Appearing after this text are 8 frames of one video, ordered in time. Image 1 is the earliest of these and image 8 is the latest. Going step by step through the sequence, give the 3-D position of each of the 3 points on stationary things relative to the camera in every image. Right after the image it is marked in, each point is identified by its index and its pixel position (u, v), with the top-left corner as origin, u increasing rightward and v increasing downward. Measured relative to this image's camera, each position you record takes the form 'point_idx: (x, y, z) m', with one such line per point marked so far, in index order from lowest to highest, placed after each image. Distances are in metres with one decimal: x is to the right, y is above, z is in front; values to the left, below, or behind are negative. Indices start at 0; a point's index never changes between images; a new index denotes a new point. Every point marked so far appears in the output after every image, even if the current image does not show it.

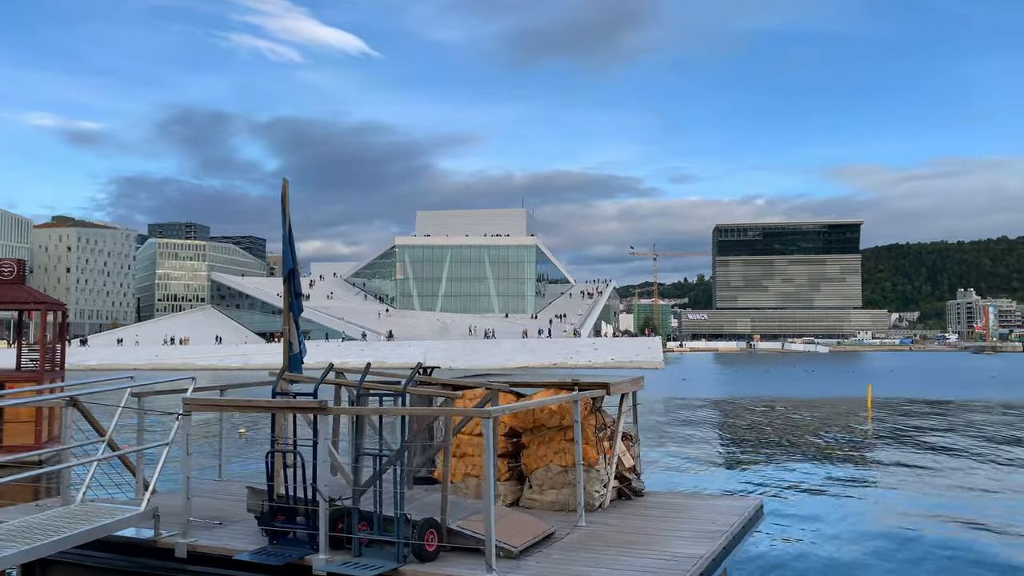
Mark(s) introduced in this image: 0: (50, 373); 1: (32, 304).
0: (-9.4, -1.7, +16.0) m
1: (-9.6, -0.3, +15.8) m
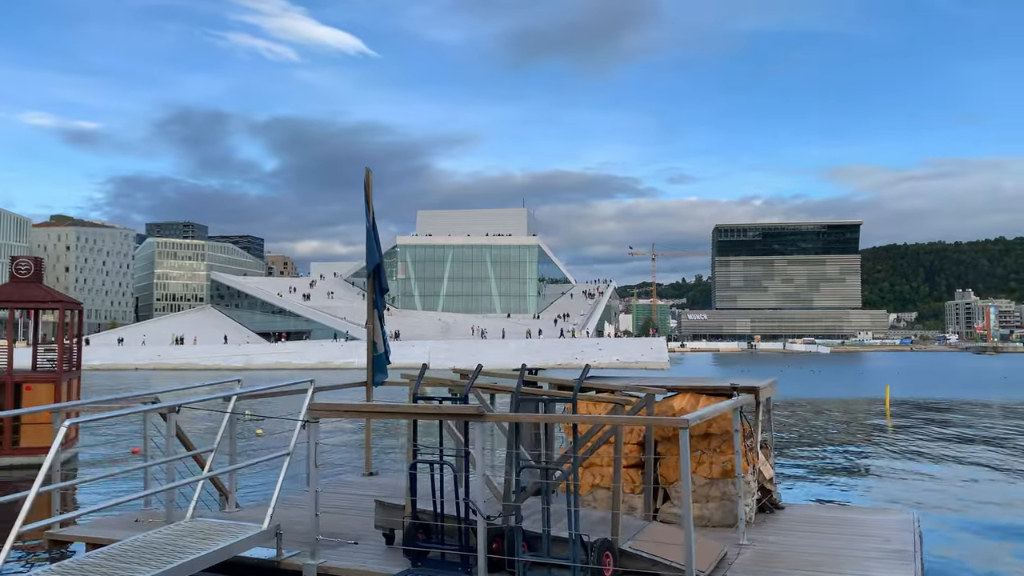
0: (-8.8, -1.7, +15.7) m
1: (-9.0, -0.3, +15.5) m
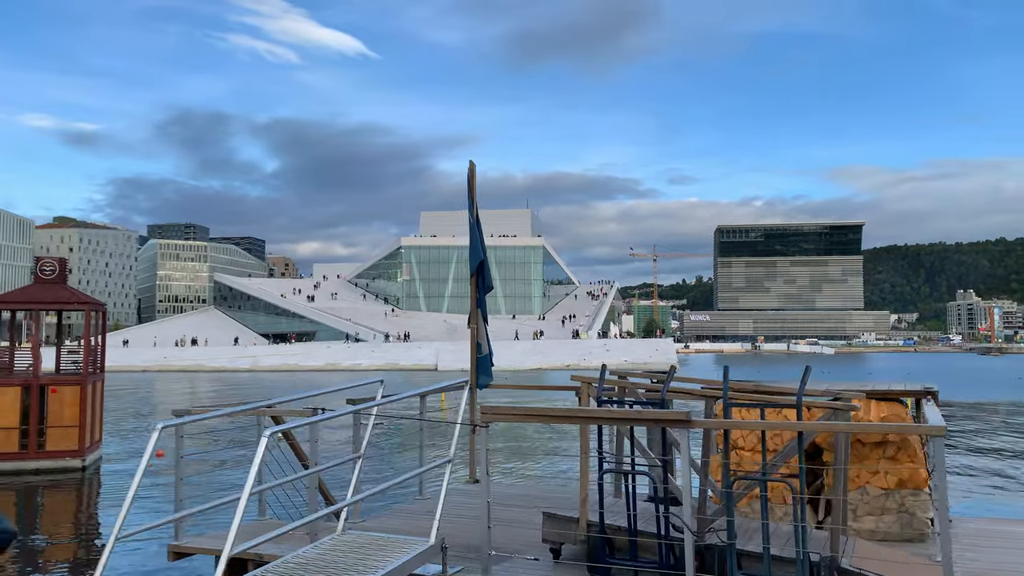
0: (-8.2, -1.7, +15.5) m
1: (-8.4, -0.3, +15.3) m
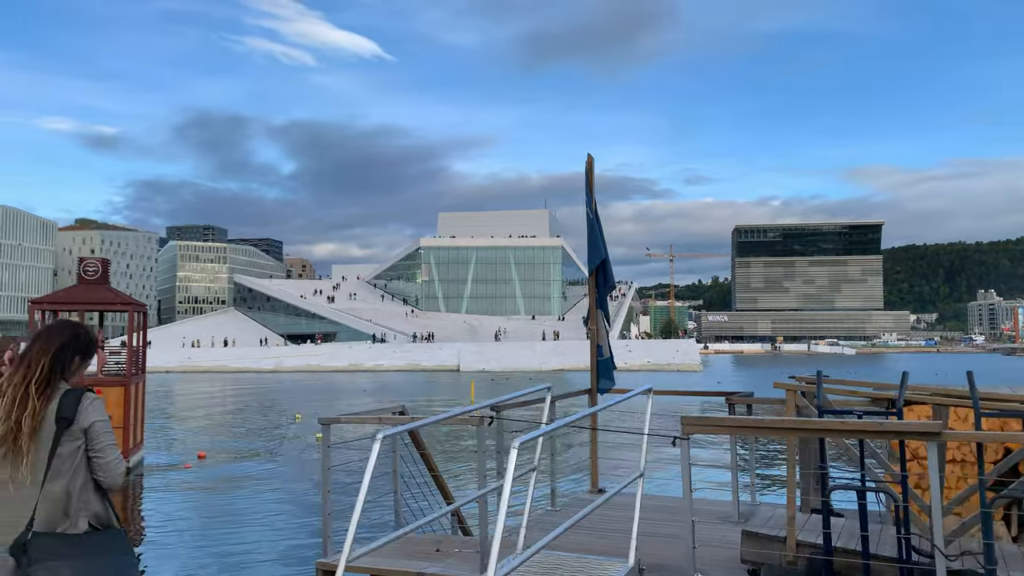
0: (-7.4, -1.7, +15.4) m
1: (-7.6, -0.3, +15.2) m
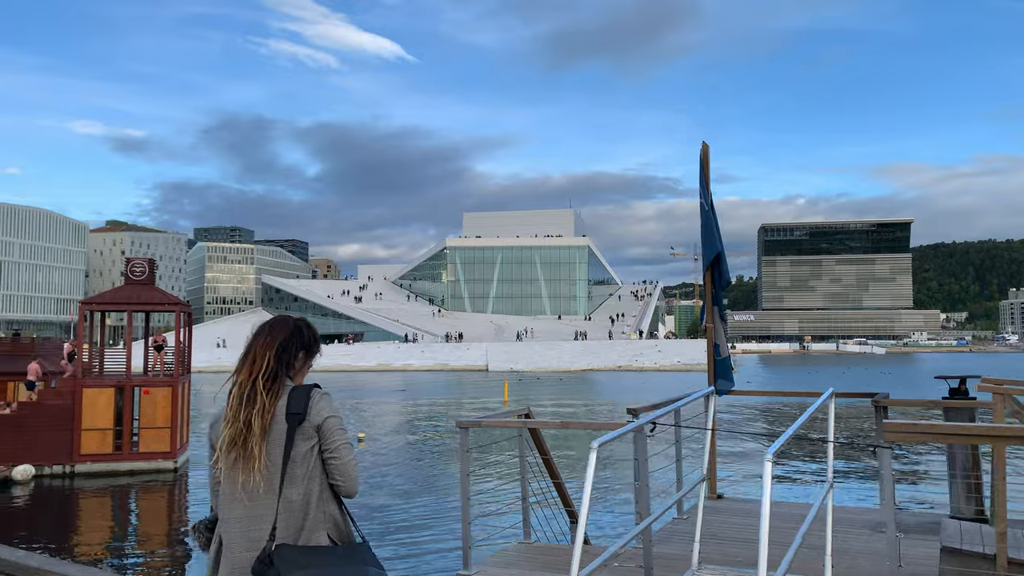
0: (-6.5, -1.7, +15.4) m
1: (-6.7, -0.3, +15.2) m
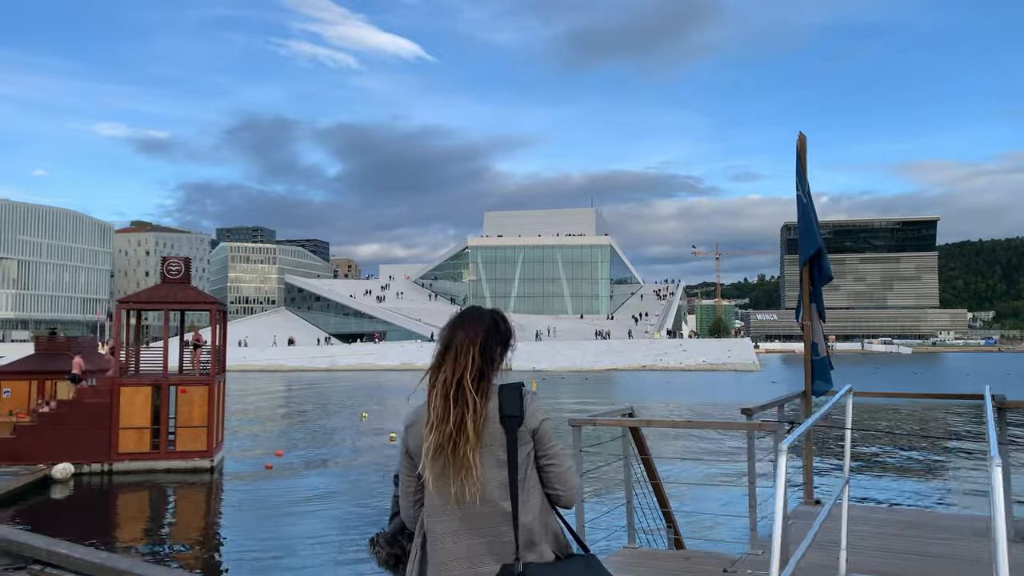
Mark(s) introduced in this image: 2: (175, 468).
0: (-5.8, -1.7, +15.4) m
1: (-6.0, -0.3, +15.2) m
2: (-6.4, -3.4, +14.9) m
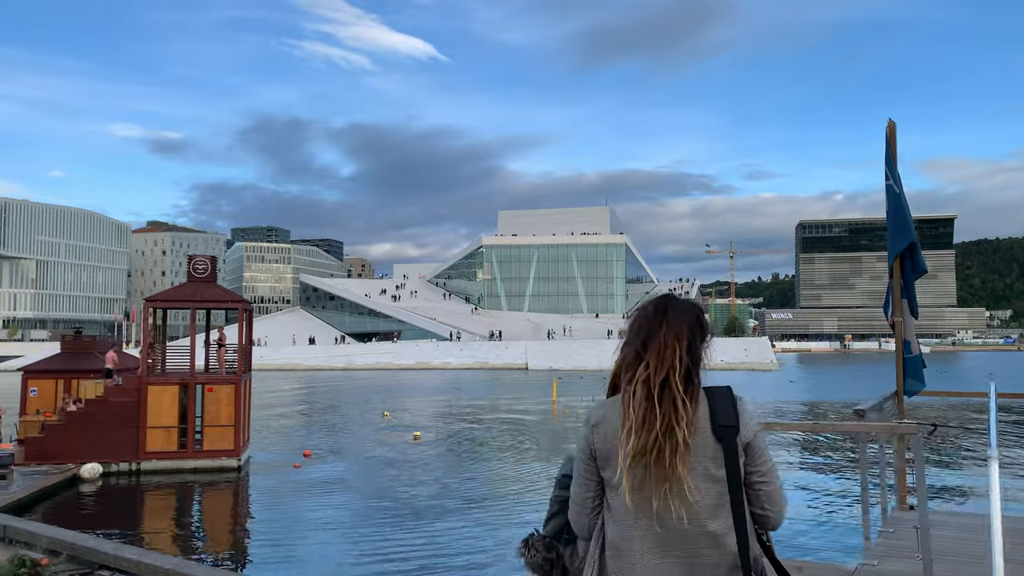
0: (-5.2, -1.7, +15.4) m
1: (-5.5, -0.3, +15.2) m
2: (-5.9, -3.4, +14.9) m
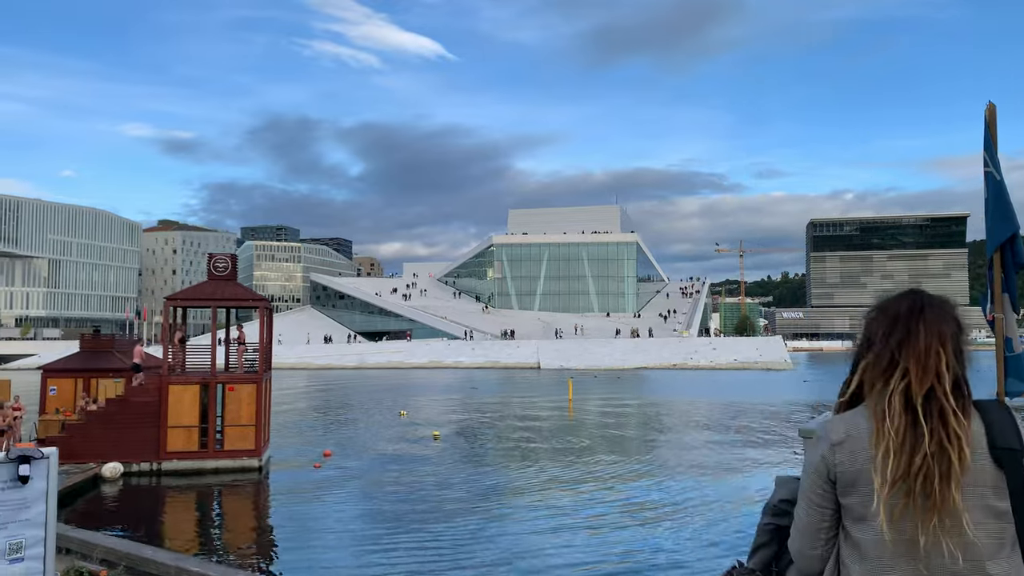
0: (-4.8, -1.7, +15.2) m
1: (-5.0, -0.3, +15.0) m
2: (-5.4, -3.4, +14.7) m
